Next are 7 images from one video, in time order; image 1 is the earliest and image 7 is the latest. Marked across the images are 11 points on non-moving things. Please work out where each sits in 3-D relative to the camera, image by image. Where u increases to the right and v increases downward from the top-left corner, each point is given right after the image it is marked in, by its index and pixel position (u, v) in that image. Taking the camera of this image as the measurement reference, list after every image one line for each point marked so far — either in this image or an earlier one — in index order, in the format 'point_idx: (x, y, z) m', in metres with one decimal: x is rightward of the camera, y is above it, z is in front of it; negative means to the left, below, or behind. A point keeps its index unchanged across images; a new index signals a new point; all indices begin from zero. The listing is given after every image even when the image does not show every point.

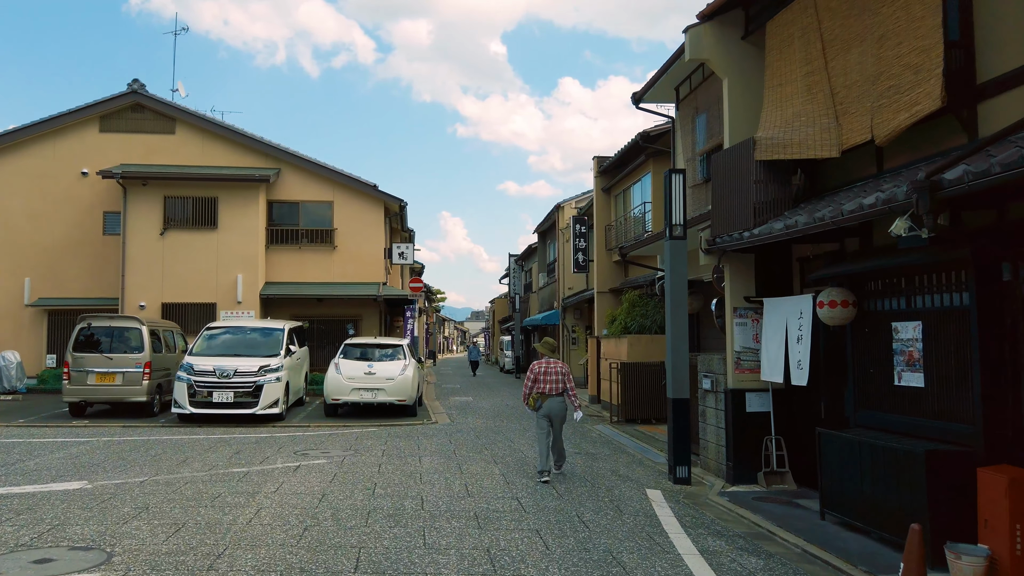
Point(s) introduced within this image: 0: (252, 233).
0: (-6.3, +1.4, +18.7) m
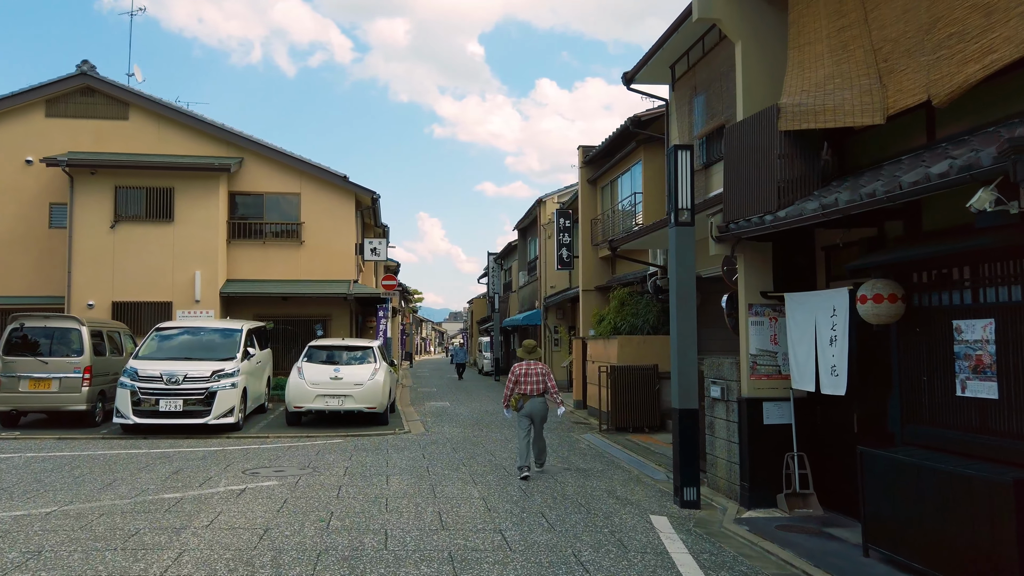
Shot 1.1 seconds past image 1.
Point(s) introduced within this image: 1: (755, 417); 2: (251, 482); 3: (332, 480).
0: (-6.7, +1.4, +17.4) m
1: (+2.2, -1.2, +7.0) m
2: (-2.6, -1.9, +7.7) m
3: (-1.8, -1.9, +7.8) m
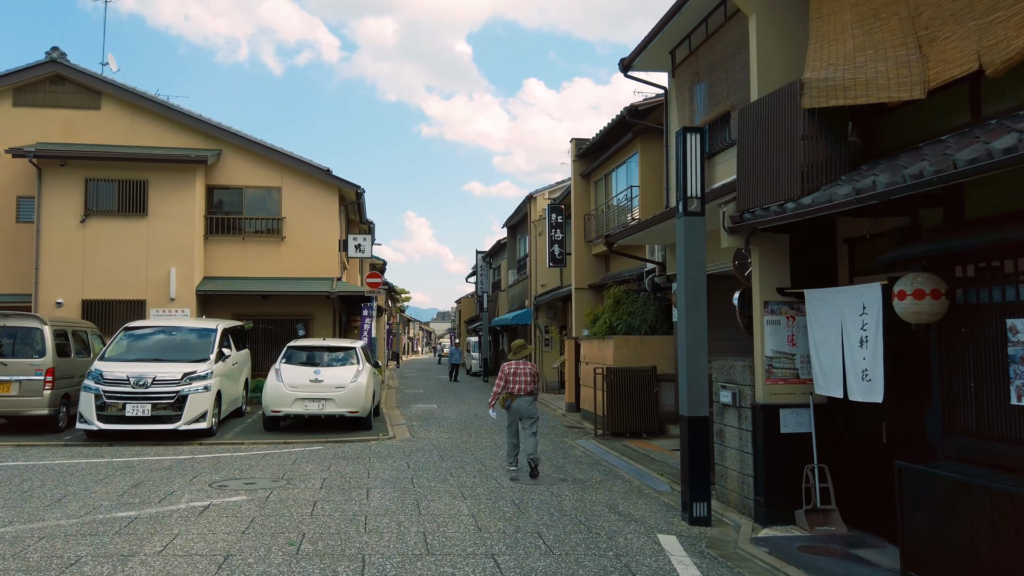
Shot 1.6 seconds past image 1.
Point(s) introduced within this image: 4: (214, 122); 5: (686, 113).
0: (-6.9, +1.5, +16.7) m
1: (+2.1, -1.1, +6.4) m
2: (-2.7, -1.9, +7.0) m
3: (-1.9, -1.9, +7.1) m
4: (-6.7, +3.7, +17.4) m
5: (+2.4, +2.5, +11.0) m
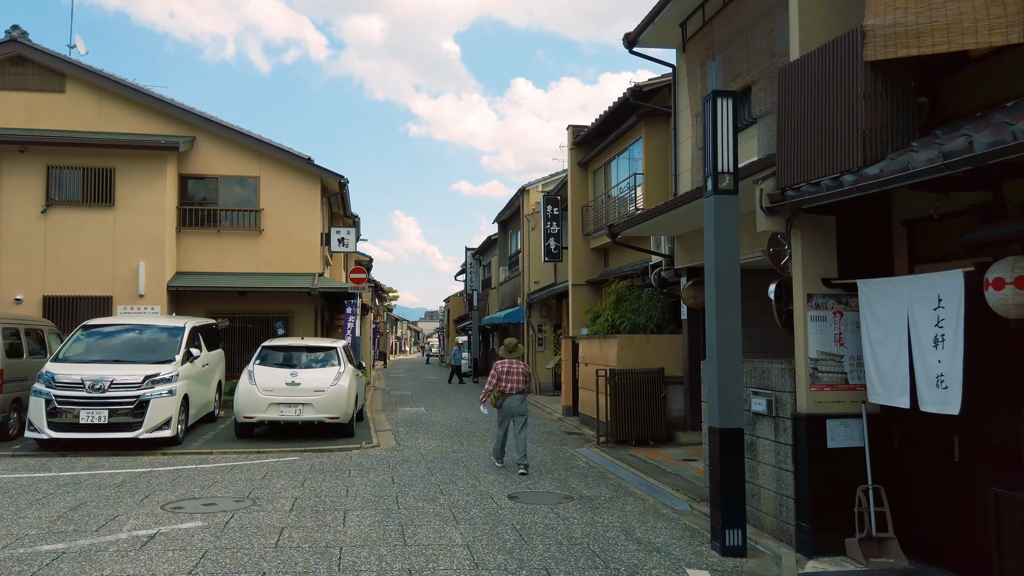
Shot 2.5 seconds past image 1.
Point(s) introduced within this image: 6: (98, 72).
0: (-7.1, +1.5, +15.6) m
1: (+2.2, -1.1, +5.5) m
2: (-2.7, -1.8, +6.0) m
3: (-1.9, -1.8, +6.1) m
4: (-6.8, +3.8, +16.3) m
5: (+2.4, +2.5, +10.0) m
6: (-8.5, +4.4, +15.9) m
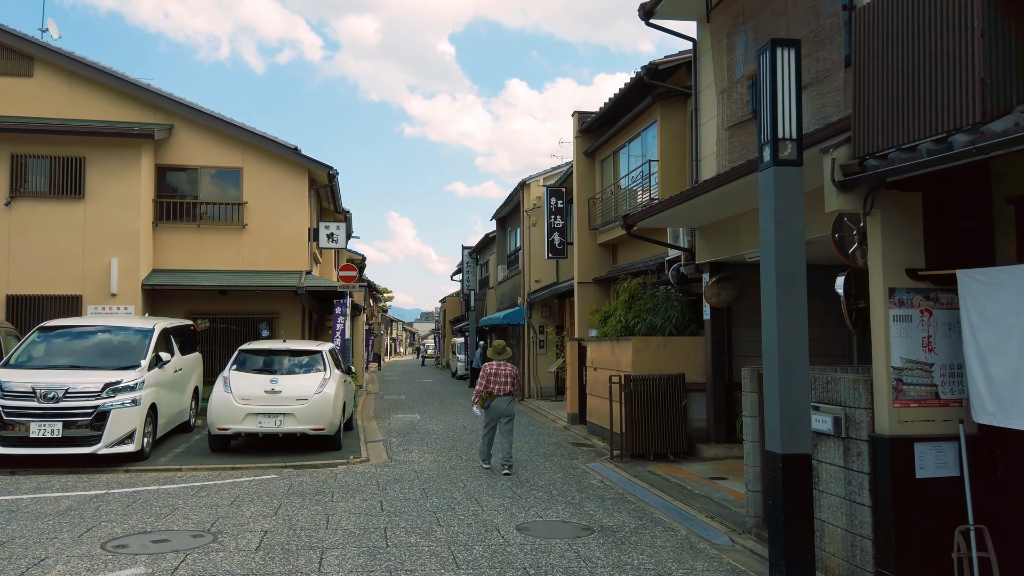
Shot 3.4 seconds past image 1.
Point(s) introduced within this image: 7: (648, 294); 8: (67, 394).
0: (-7.1, +1.6, +14.5) m
1: (+2.2, -1.0, +4.4) m
2: (-2.6, -1.8, +4.9) m
3: (-1.8, -1.8, +5.0) m
4: (-6.8, +3.8, +15.2) m
5: (+2.4, +2.6, +9.0) m
6: (-8.5, +4.5, +14.8) m
7: (+1.9, -0.1, +11.0) m
8: (-5.1, -1.2, +8.9) m
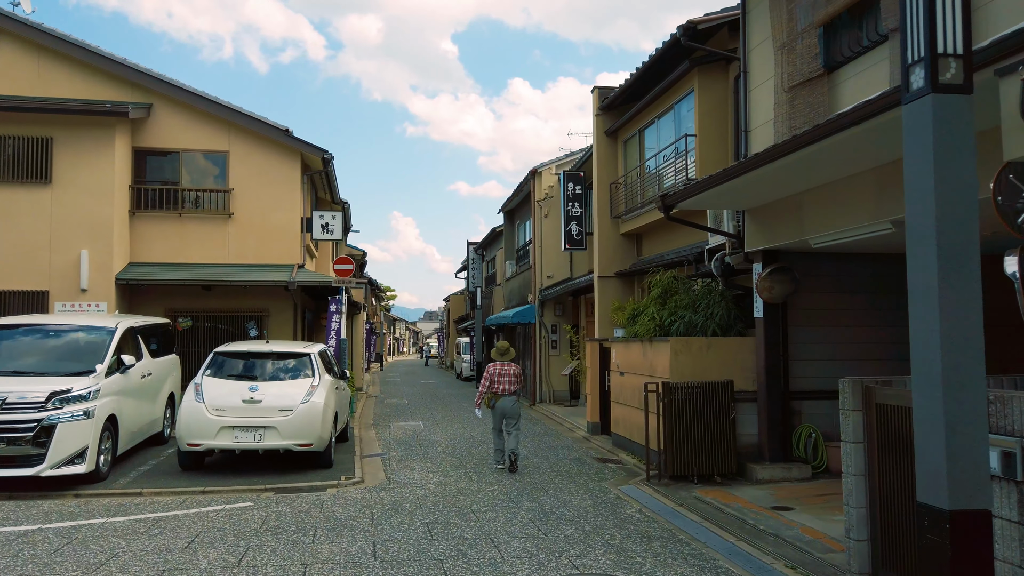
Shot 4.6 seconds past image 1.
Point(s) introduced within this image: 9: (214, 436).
0: (-6.9, +1.7, +13.1) m
1: (+2.4, -0.9, +3.0) m
2: (-2.4, -1.7, +3.5) m
3: (-1.6, -1.7, +3.6) m
4: (-6.6, +3.9, +13.9) m
5: (+2.6, +2.6, +7.6) m
6: (-8.2, +4.5, +13.4) m
7: (+2.1, 0.0, +9.6) m
8: (-4.9, -1.1, +7.5) m
9: (-3.2, -1.6, +8.4) m
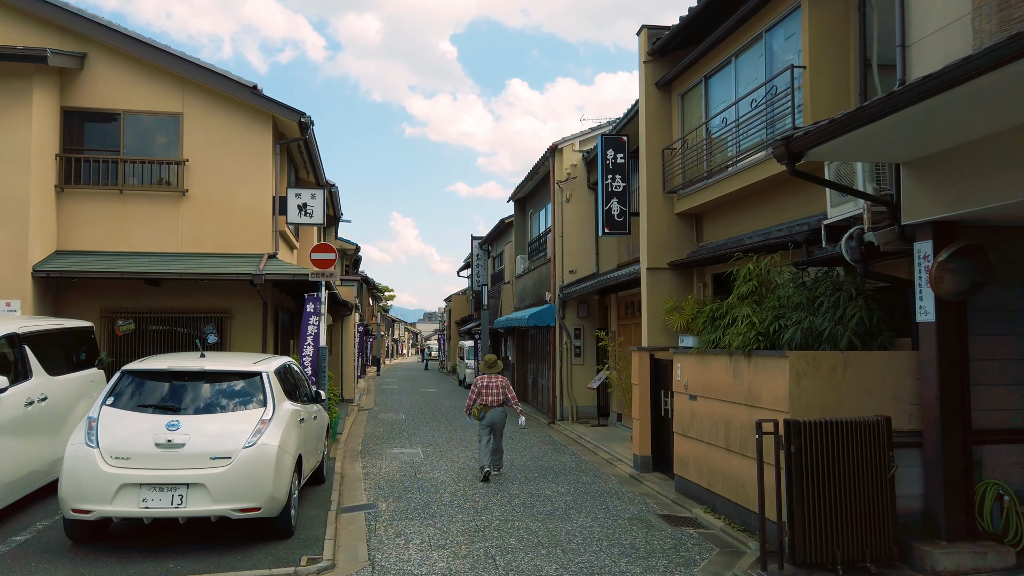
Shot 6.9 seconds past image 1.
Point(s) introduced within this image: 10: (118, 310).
0: (-6.5, +1.7, +10.3) m
1: (+2.7, -0.9, +0.3) m
2: (-2.1, -1.6, +0.8) m
3: (-1.3, -1.6, +0.9) m
4: (-6.3, +4.0, +11.1) m
5: (+3.0, +2.7, +4.8) m
6: (-7.9, +4.6, +10.7) m
7: (+2.4, +0.1, +6.8) m
8: (-4.6, -1.0, +4.7) m
9: (-2.9, -1.5, +5.6) m
10: (-5.7, -0.3, +11.3) m
